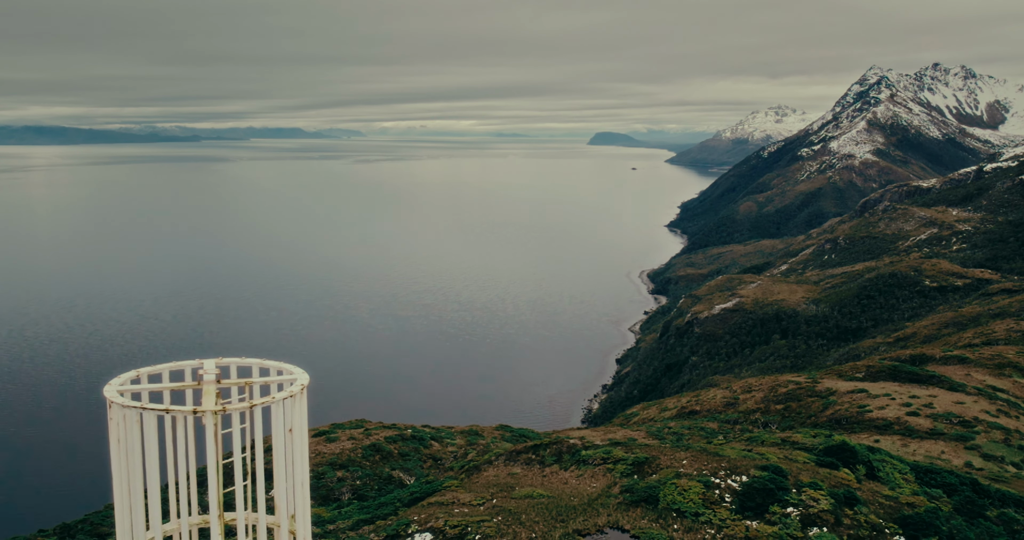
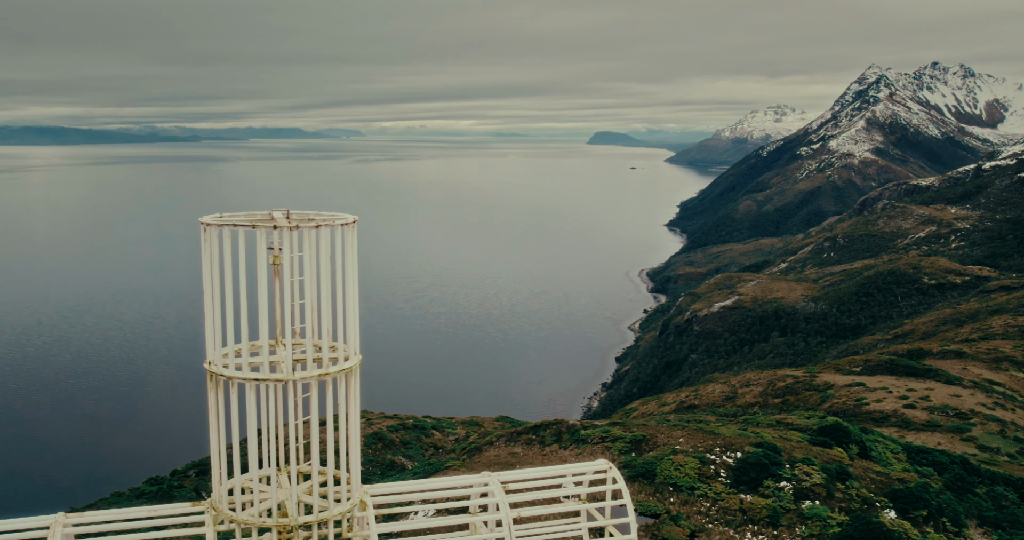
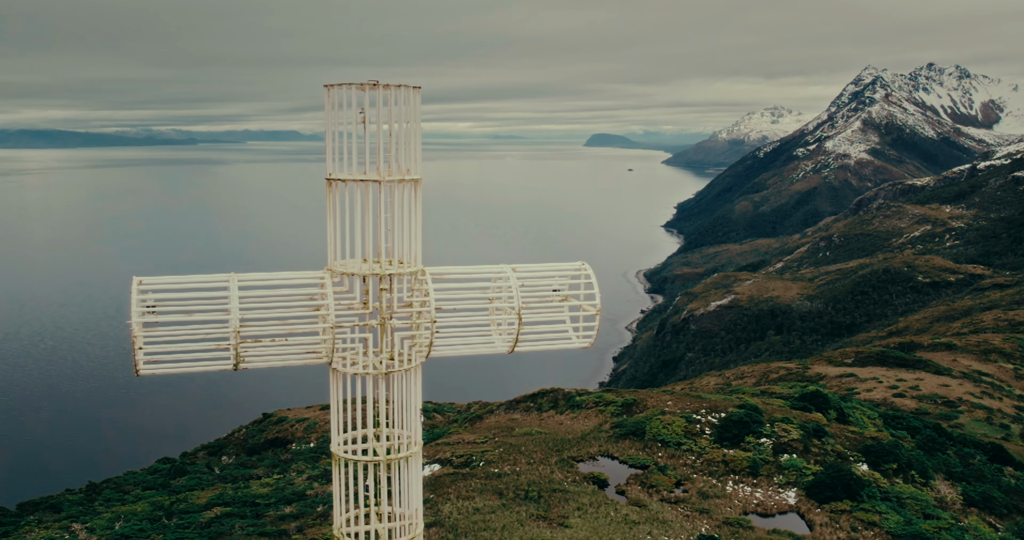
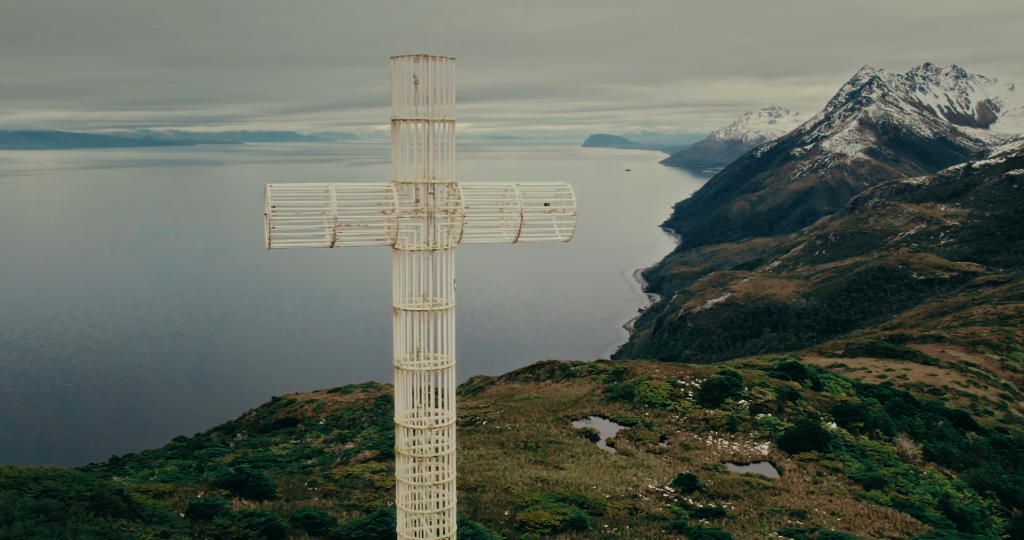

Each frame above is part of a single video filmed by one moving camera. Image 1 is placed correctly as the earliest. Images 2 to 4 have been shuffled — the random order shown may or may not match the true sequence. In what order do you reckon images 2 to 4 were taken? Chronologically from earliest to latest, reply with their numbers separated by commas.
2, 3, 4
